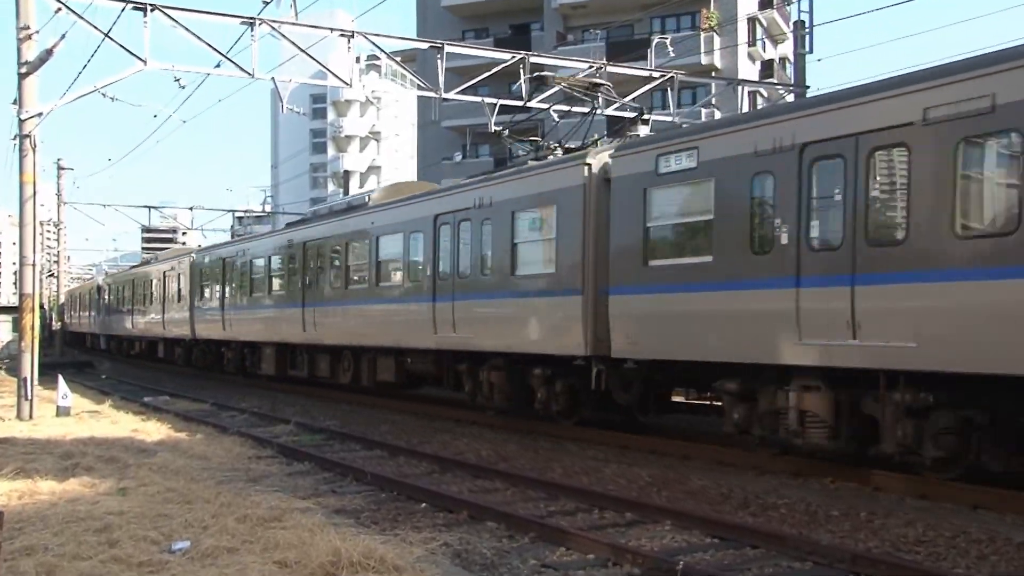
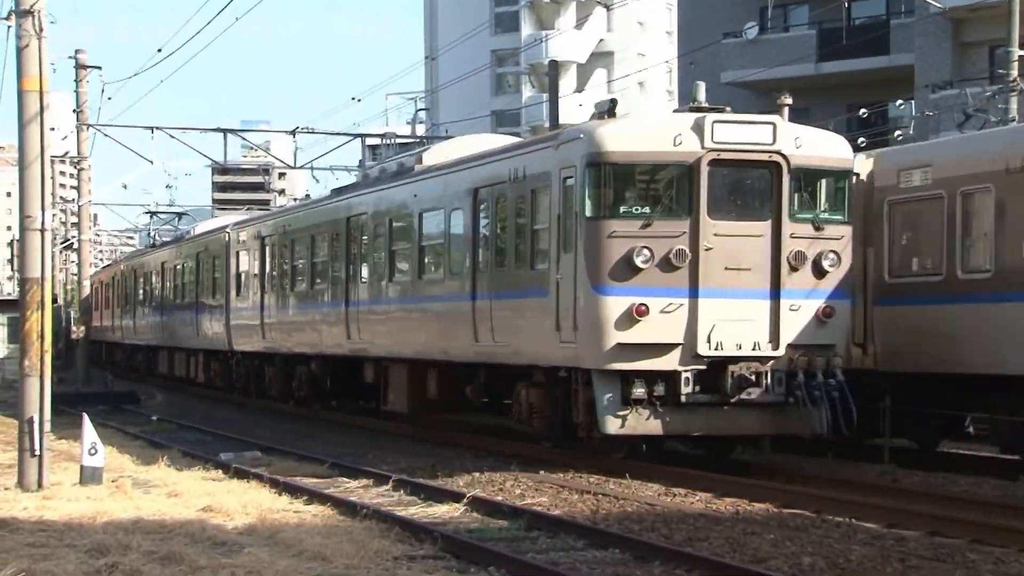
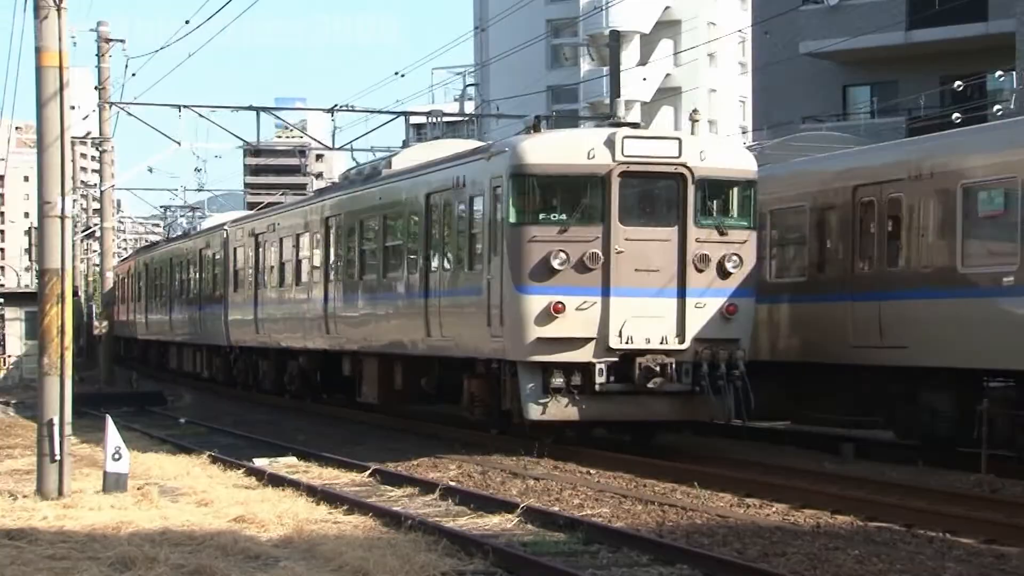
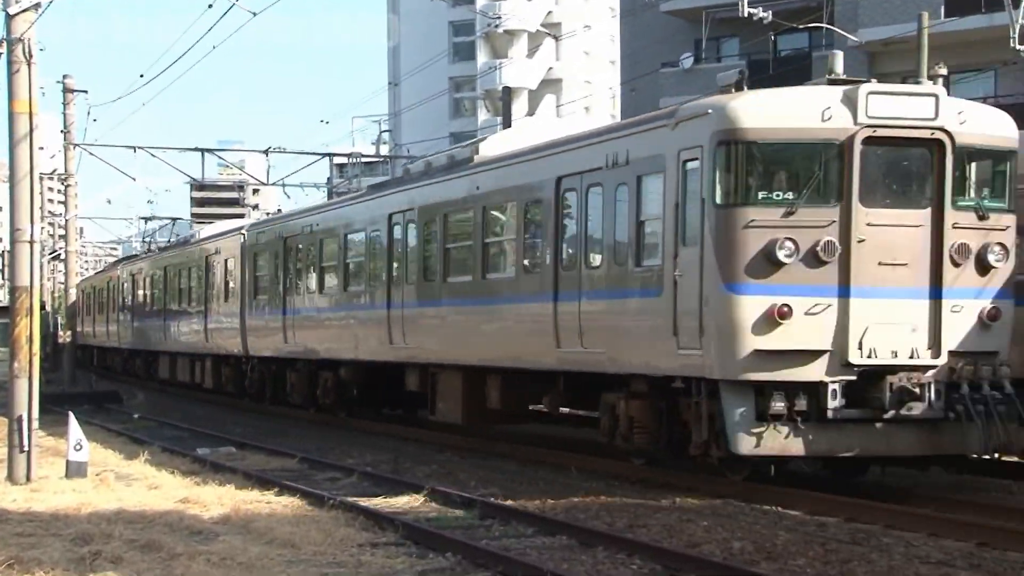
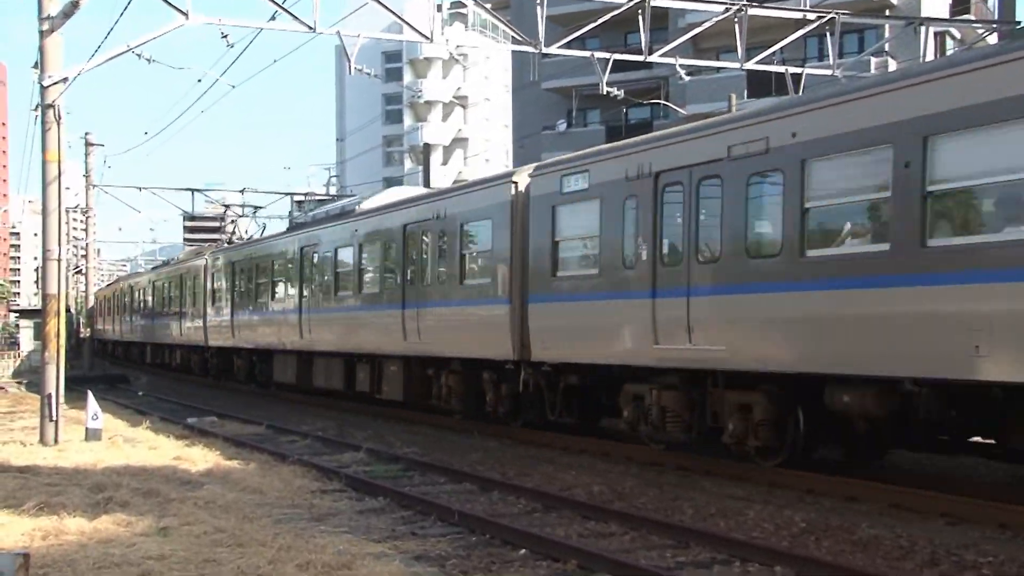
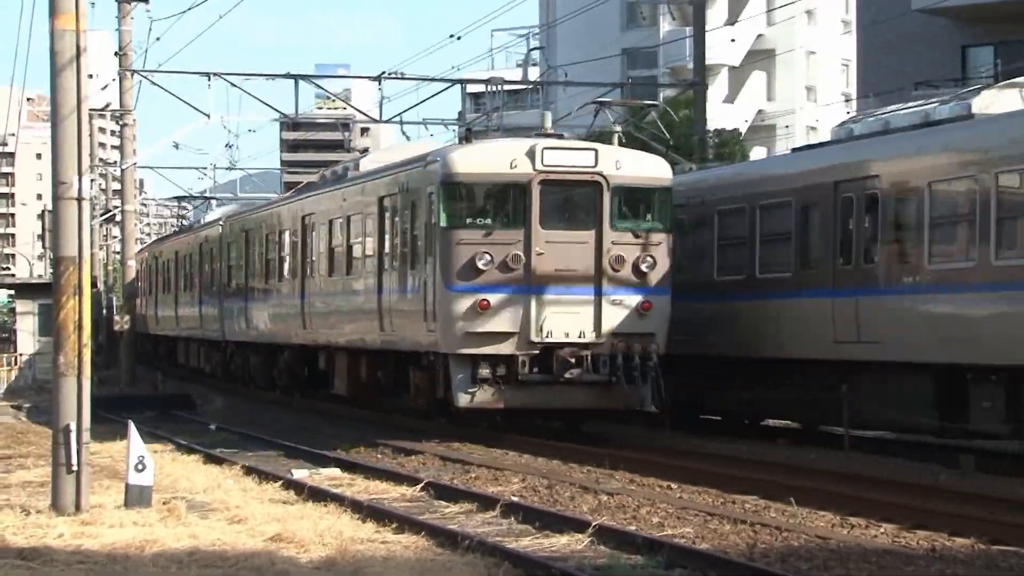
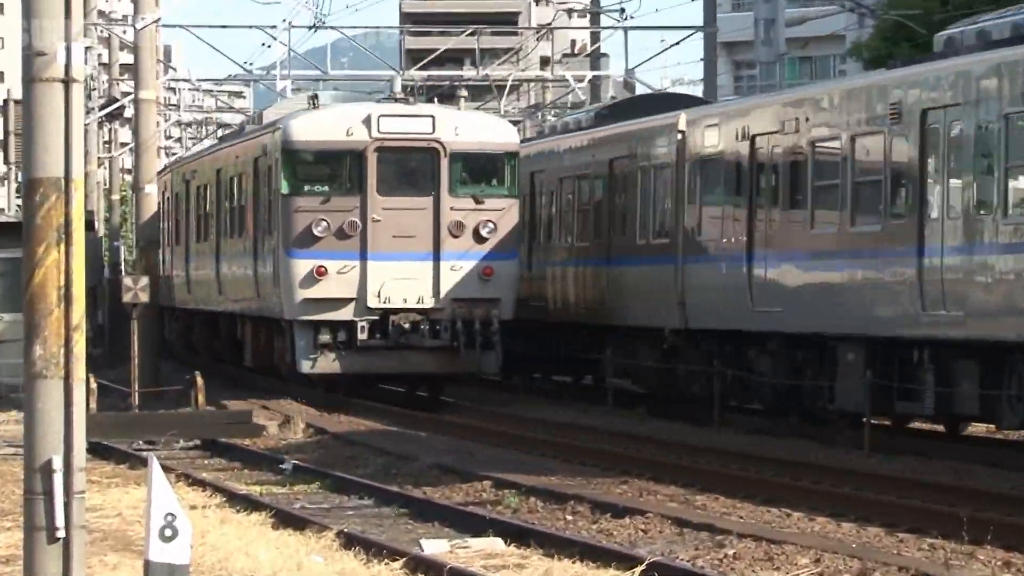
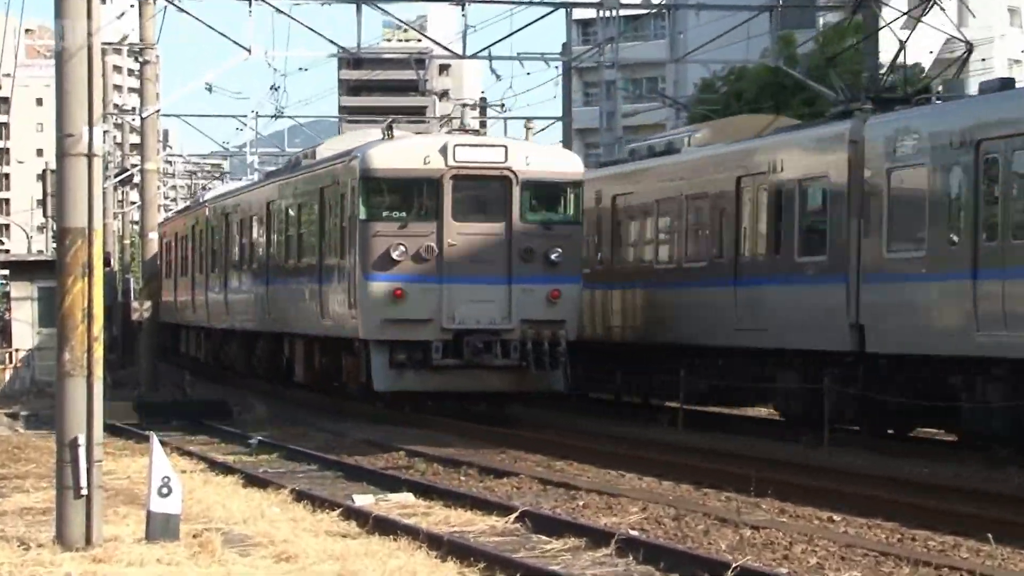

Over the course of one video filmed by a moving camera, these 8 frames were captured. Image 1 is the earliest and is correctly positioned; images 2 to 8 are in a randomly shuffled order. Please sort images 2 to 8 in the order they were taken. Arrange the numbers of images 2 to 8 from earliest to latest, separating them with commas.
5, 4, 2, 3, 6, 8, 7
